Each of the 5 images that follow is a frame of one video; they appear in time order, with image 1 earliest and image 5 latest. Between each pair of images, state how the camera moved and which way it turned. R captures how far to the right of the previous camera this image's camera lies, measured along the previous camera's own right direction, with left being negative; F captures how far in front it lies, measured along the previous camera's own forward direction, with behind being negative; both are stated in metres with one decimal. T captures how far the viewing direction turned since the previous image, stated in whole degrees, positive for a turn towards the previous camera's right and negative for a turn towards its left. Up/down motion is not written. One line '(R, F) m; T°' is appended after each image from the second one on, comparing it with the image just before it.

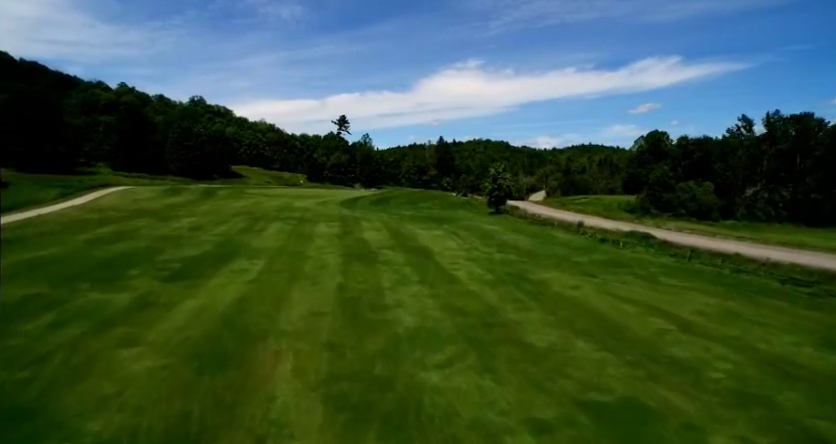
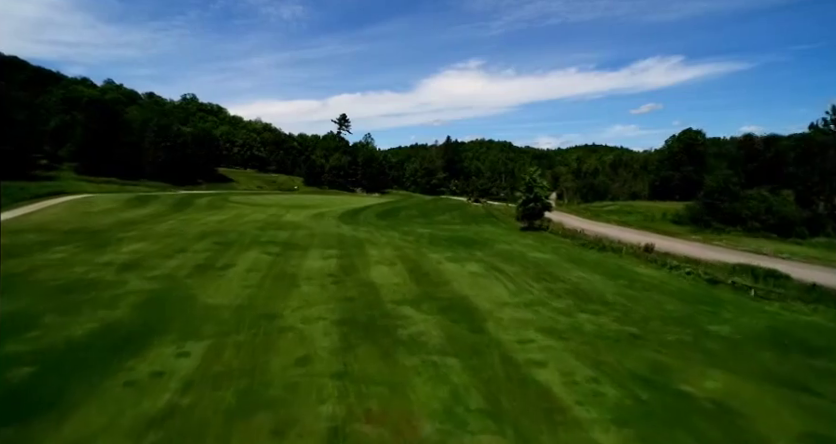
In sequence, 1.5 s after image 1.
(-1.1, +8.1) m; 0°
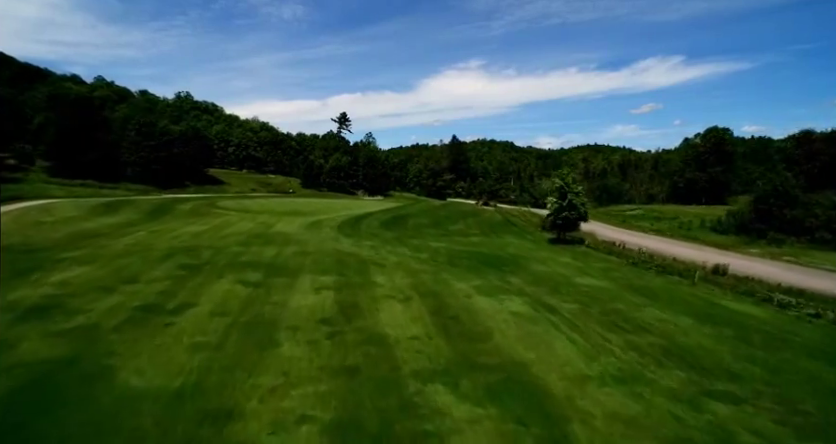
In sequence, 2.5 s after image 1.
(-0.7, +5.3) m; 0°
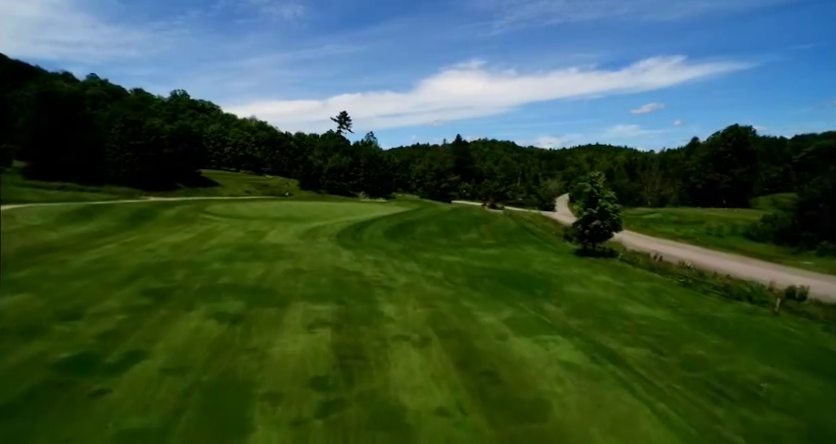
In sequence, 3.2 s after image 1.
(-0.5, +3.7) m; 0°
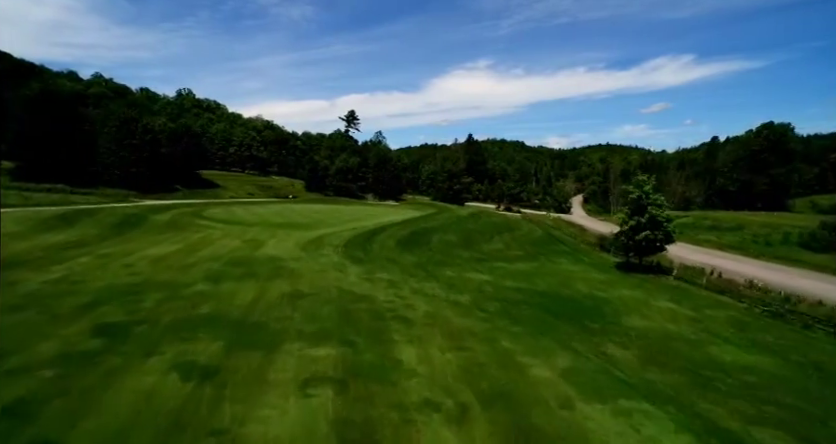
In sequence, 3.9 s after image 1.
(-0.5, +3.6) m; -1°
